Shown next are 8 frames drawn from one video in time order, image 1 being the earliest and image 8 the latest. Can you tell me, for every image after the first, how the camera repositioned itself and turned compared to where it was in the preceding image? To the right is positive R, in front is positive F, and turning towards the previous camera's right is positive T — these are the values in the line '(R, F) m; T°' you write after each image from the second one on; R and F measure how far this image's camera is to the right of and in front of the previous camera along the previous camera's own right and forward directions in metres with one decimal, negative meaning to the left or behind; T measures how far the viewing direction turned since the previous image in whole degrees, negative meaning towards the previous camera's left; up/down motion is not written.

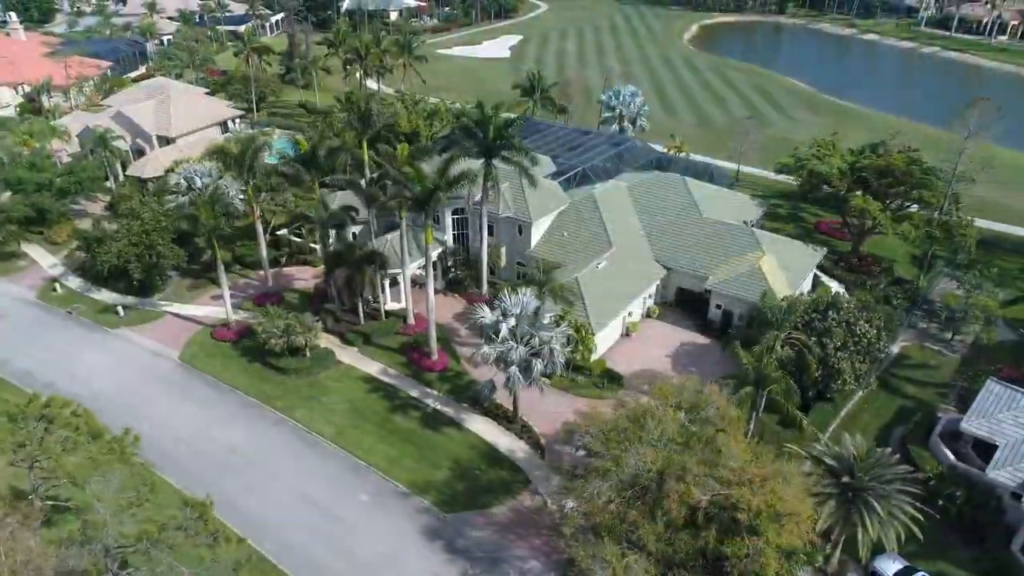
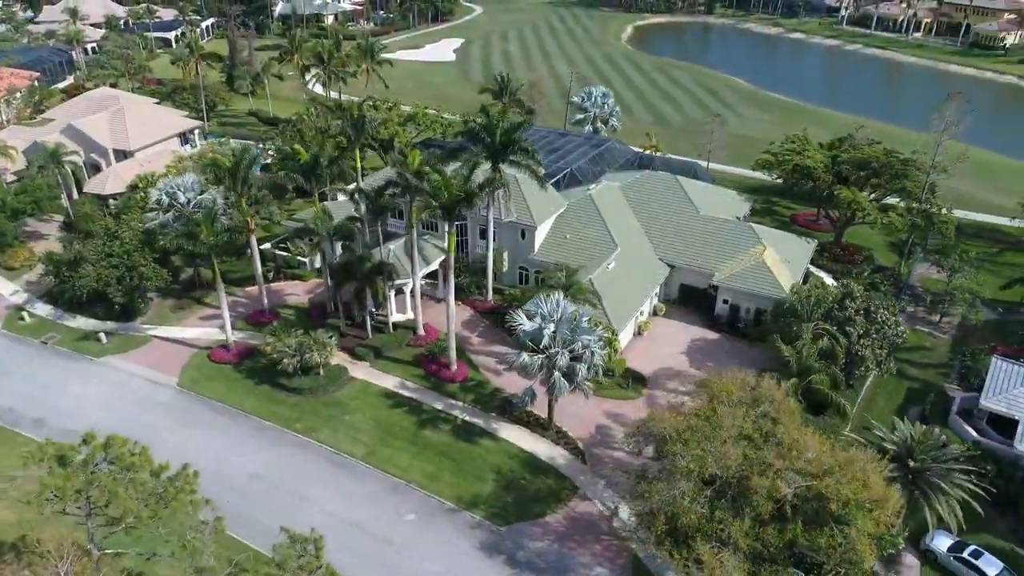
(-5.5, +0.7) m; +6°
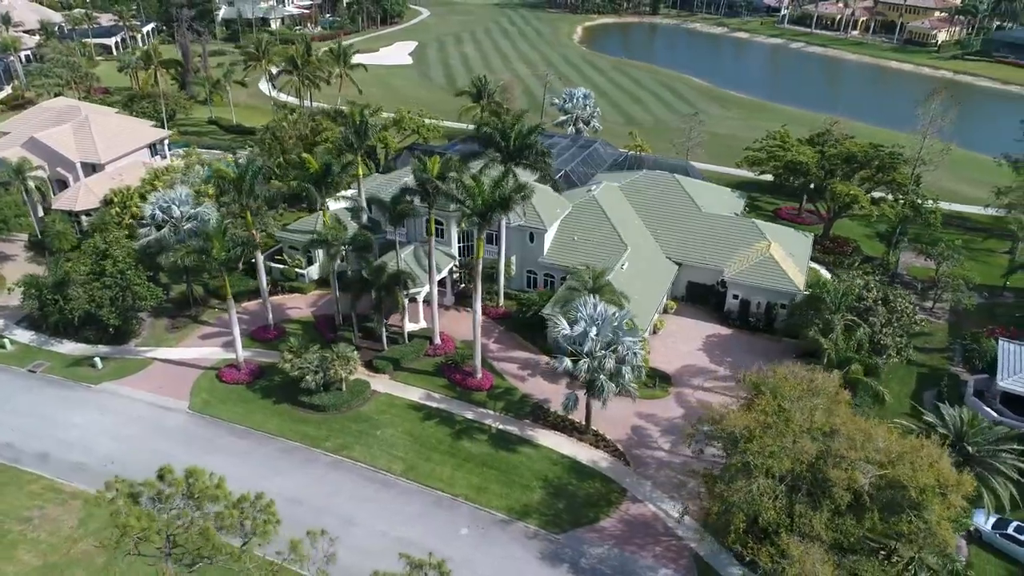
(-5.0, +0.7) m; +5°
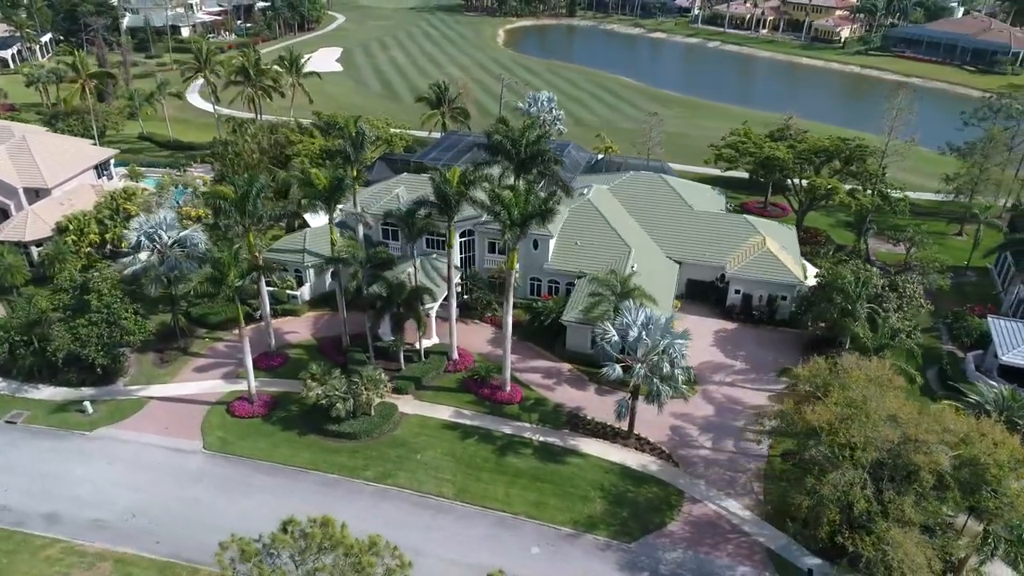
(-6.7, +1.1) m; +7°
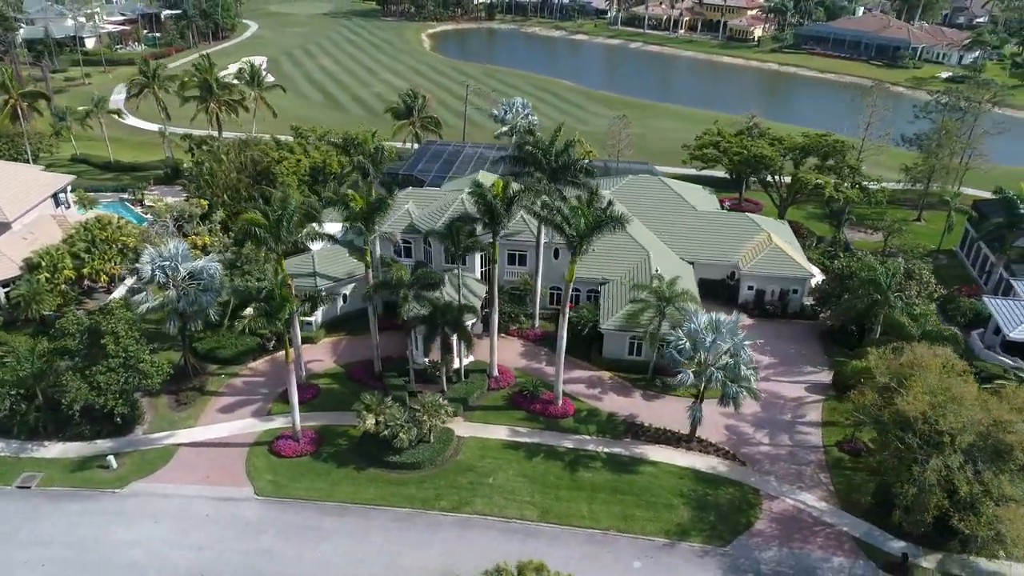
(-8.0, +1.2) m; +8°
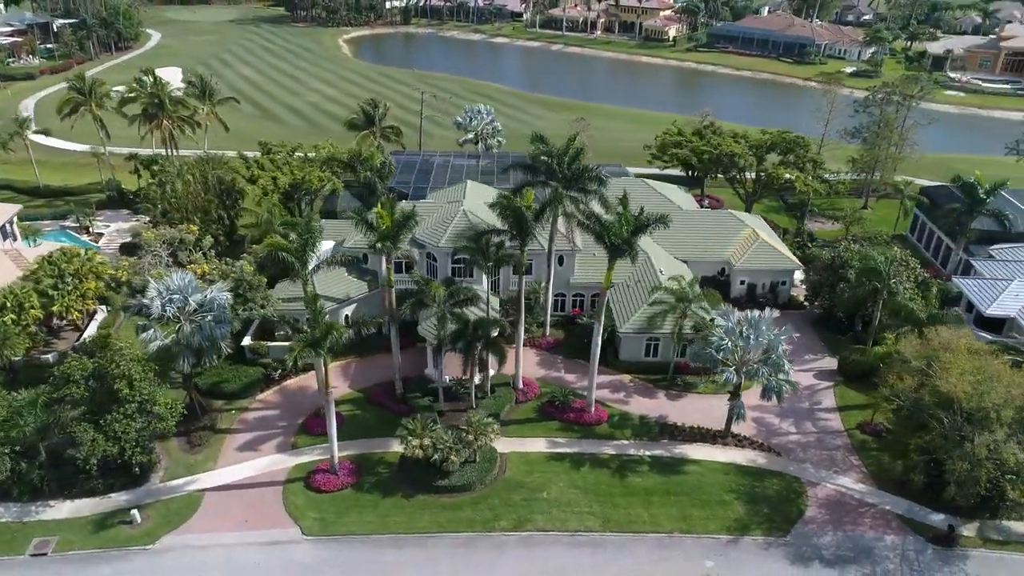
(-6.8, +0.9) m; +7°
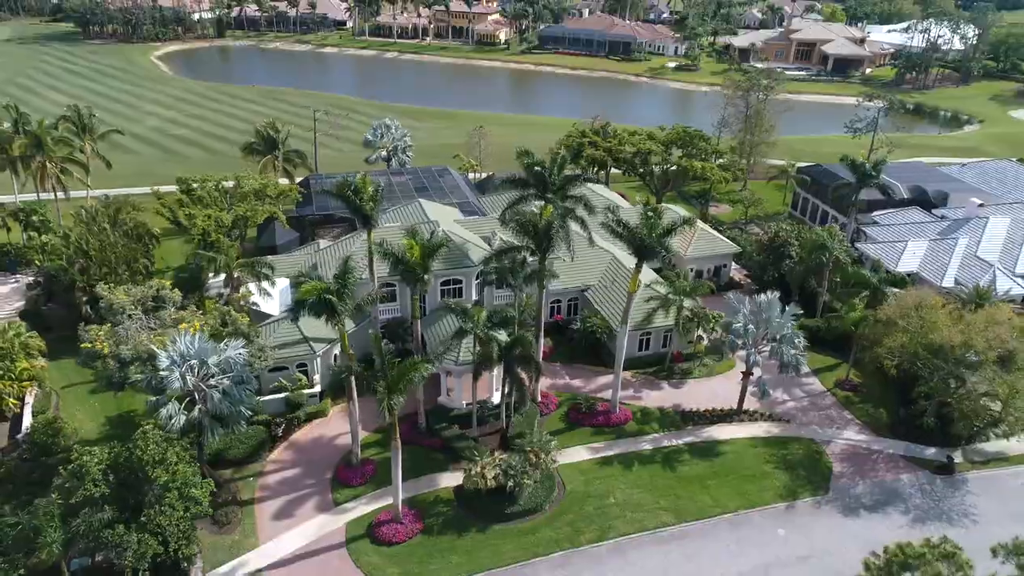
(-11.3, +1.6) m; +15°
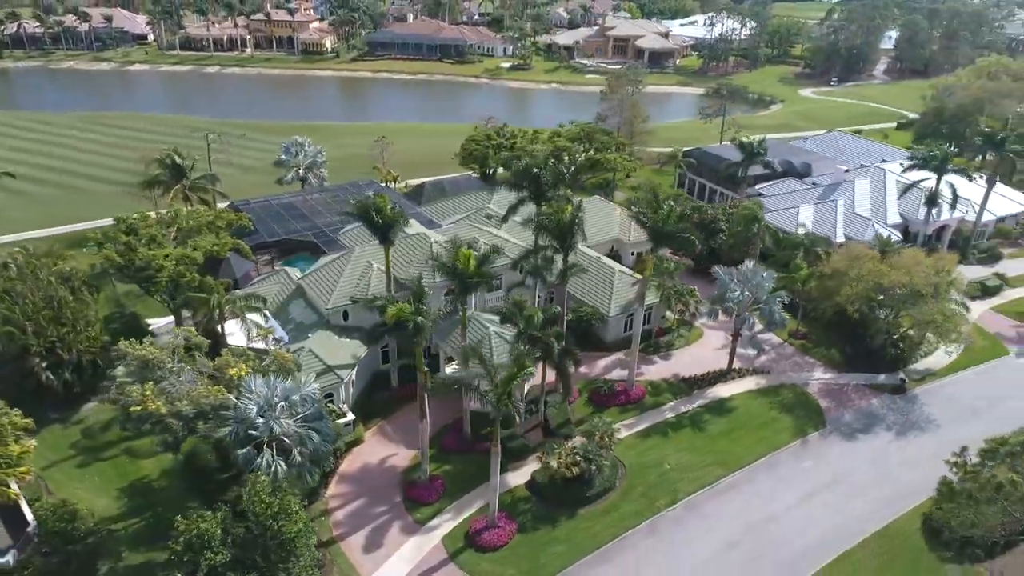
(-12.5, +0.2) m; +15°
